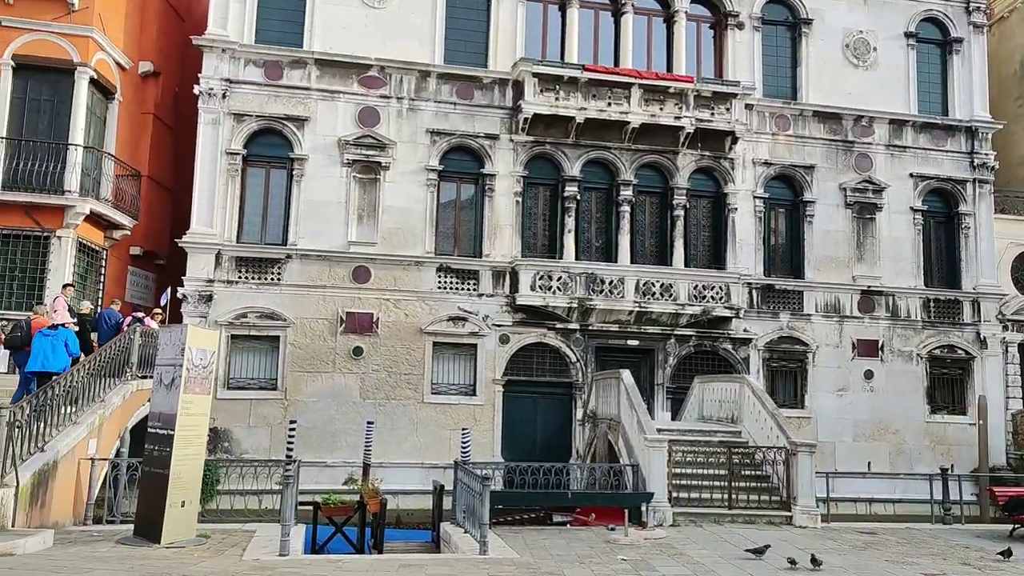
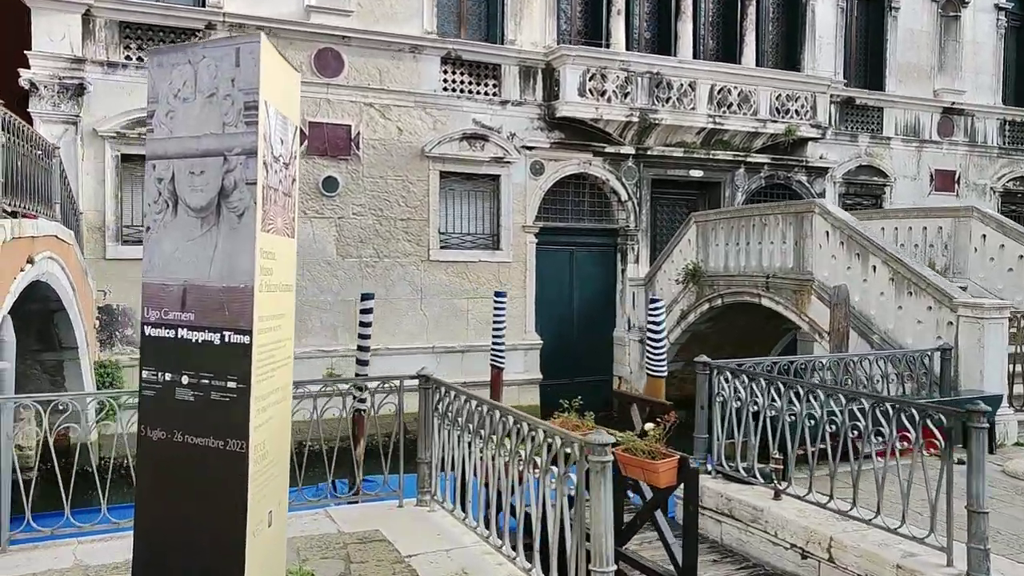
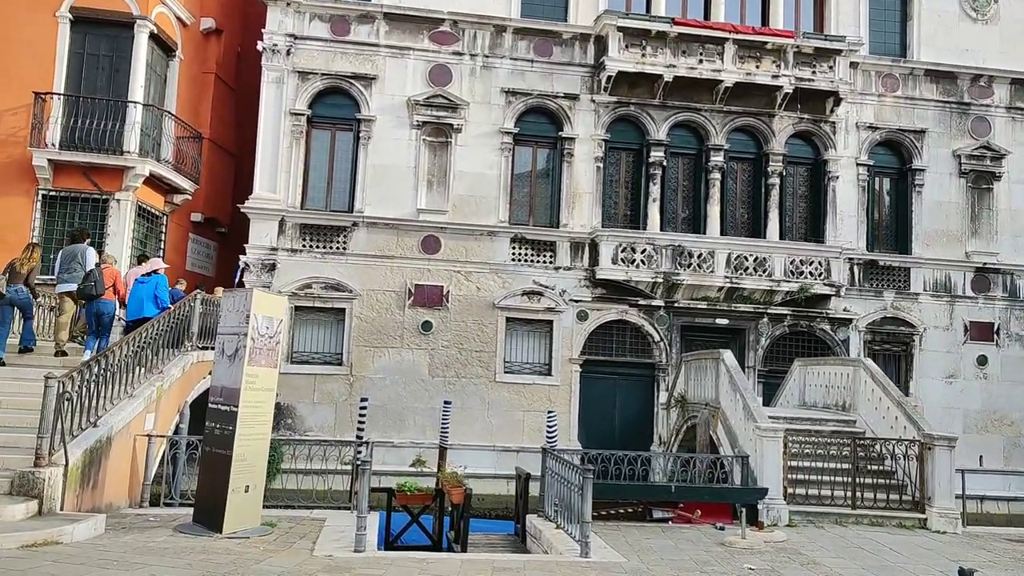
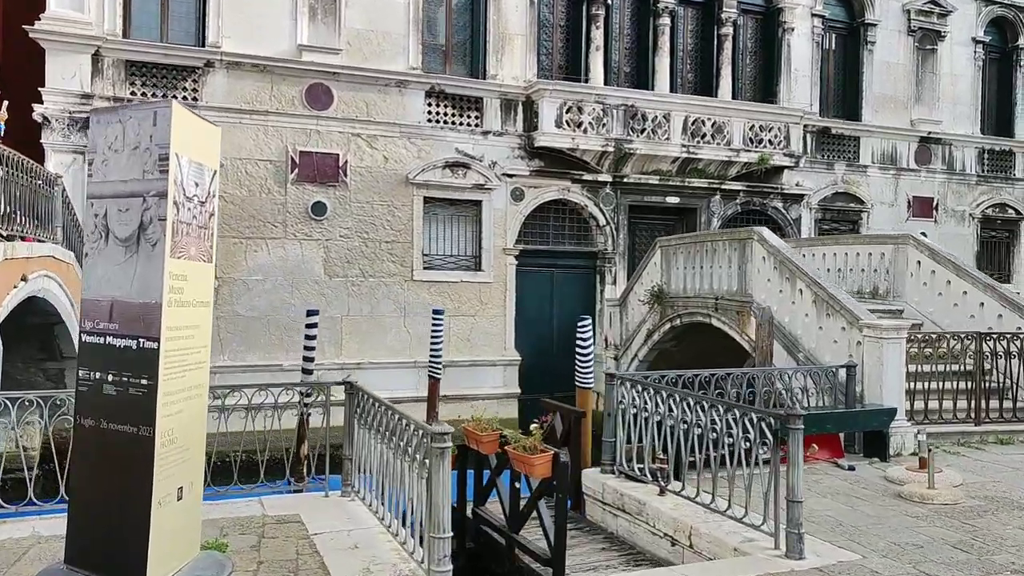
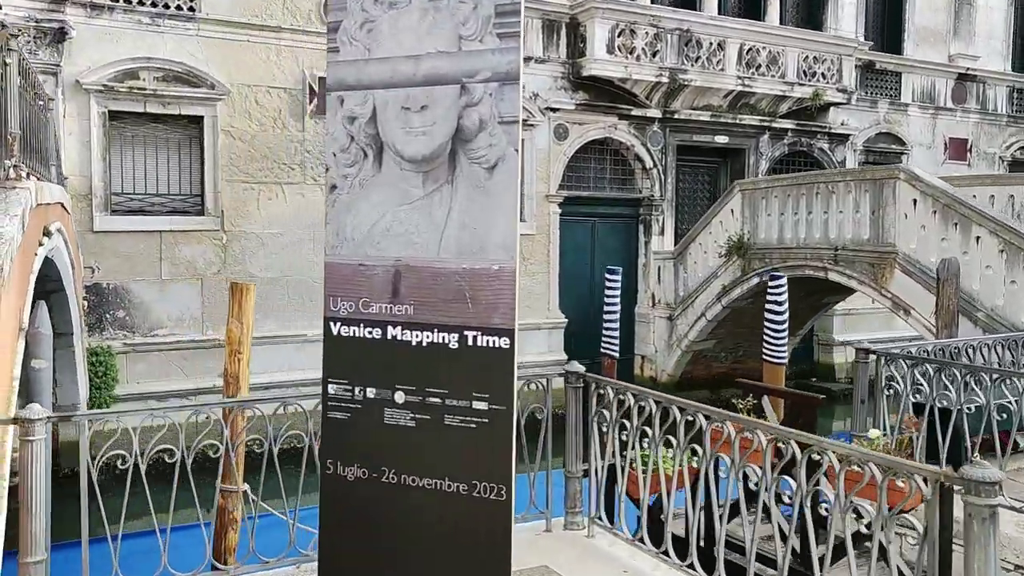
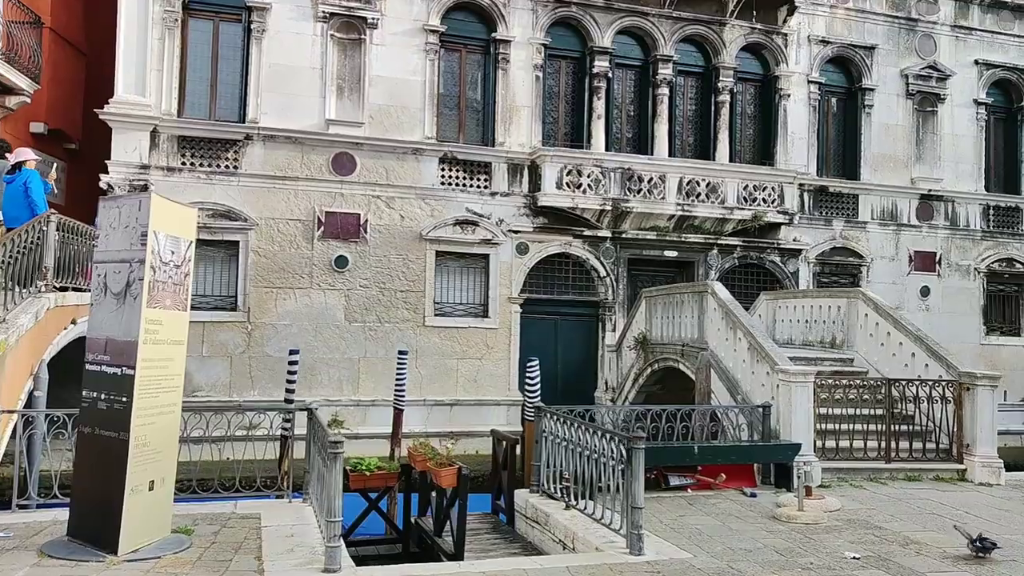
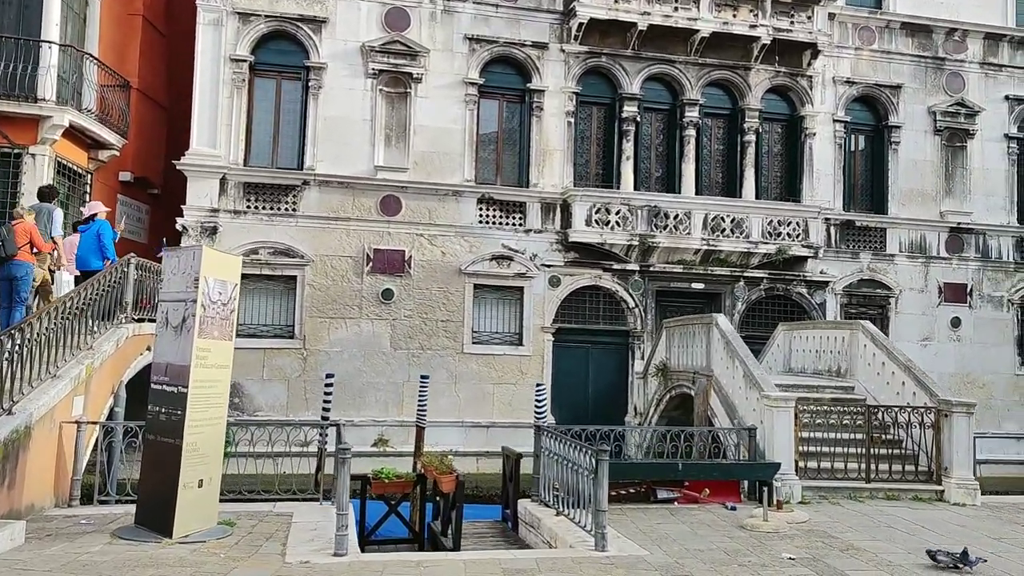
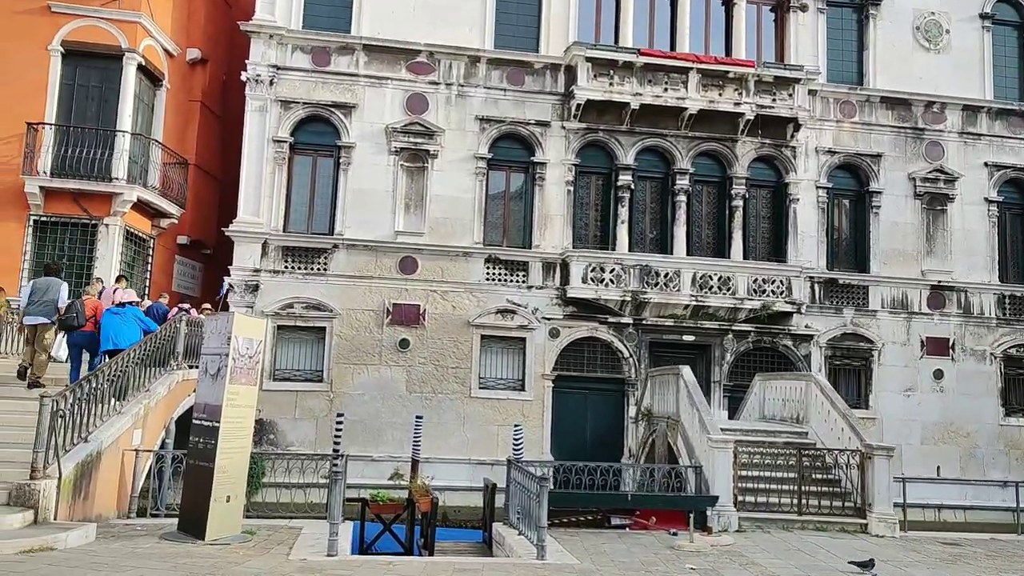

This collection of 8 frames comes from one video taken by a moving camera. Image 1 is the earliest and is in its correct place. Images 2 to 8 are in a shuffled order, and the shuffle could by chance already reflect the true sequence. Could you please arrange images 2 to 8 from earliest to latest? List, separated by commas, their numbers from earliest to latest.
8, 3, 7, 6, 4, 2, 5
